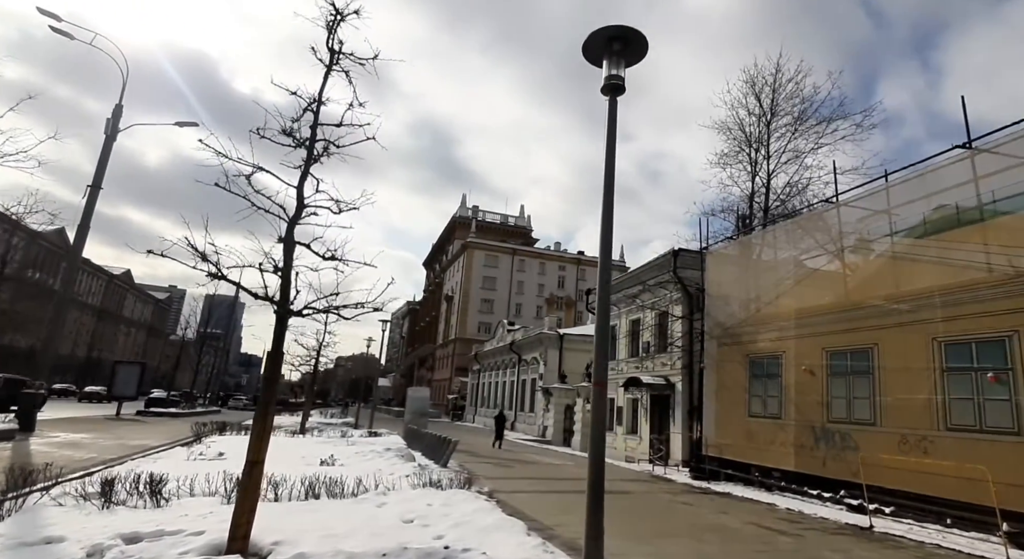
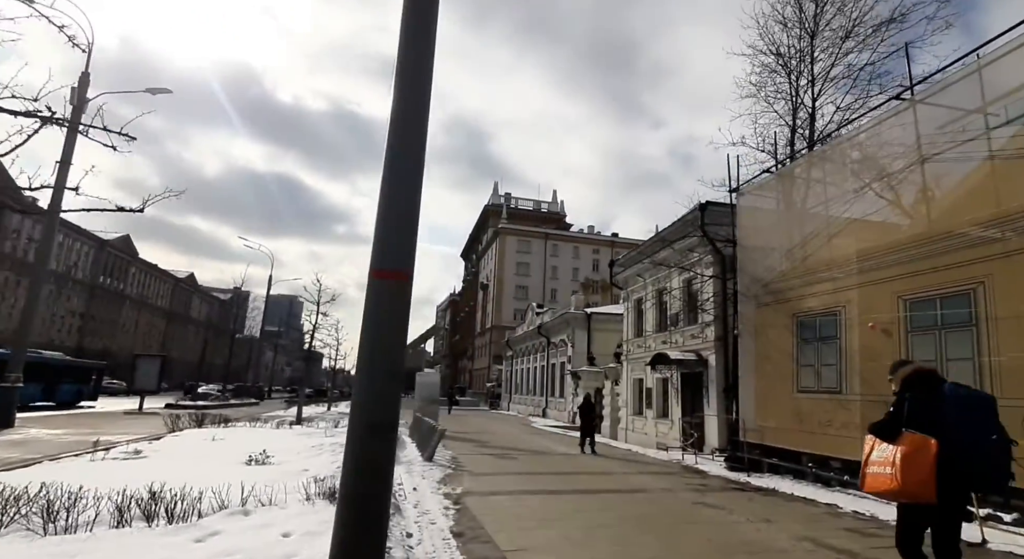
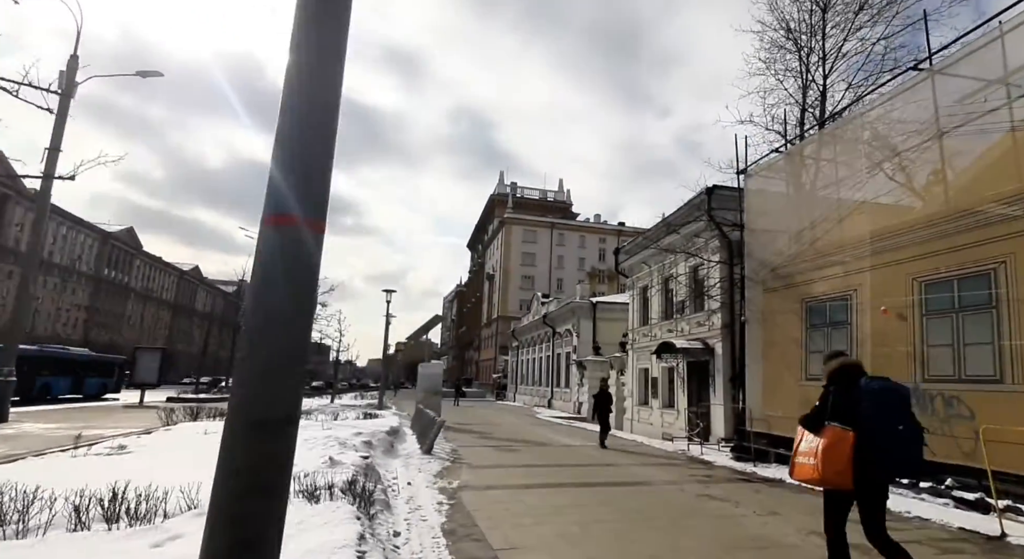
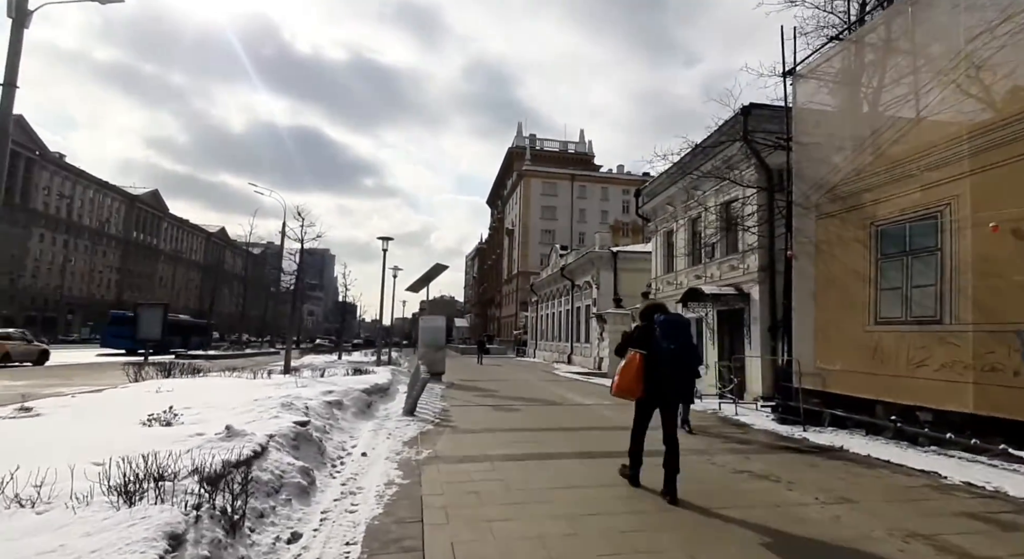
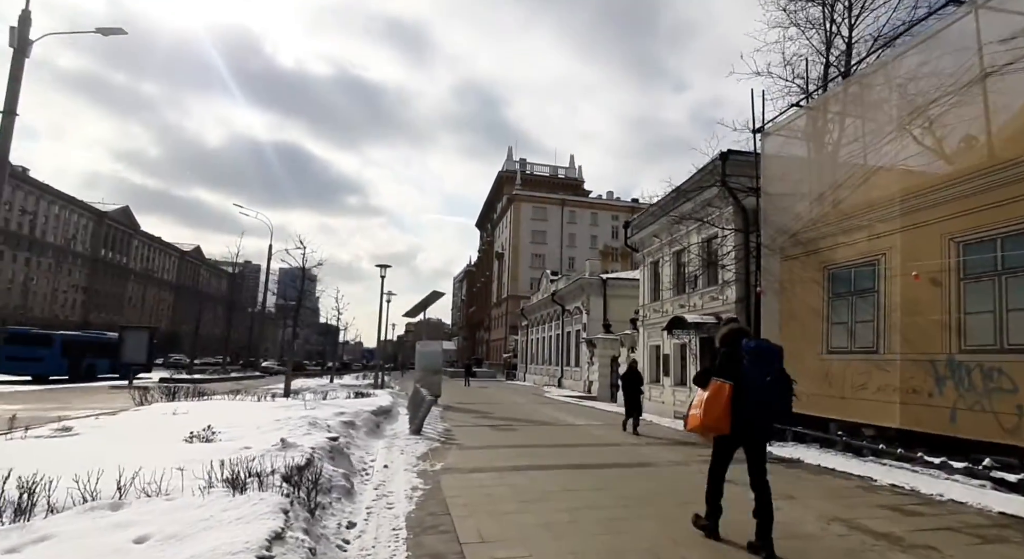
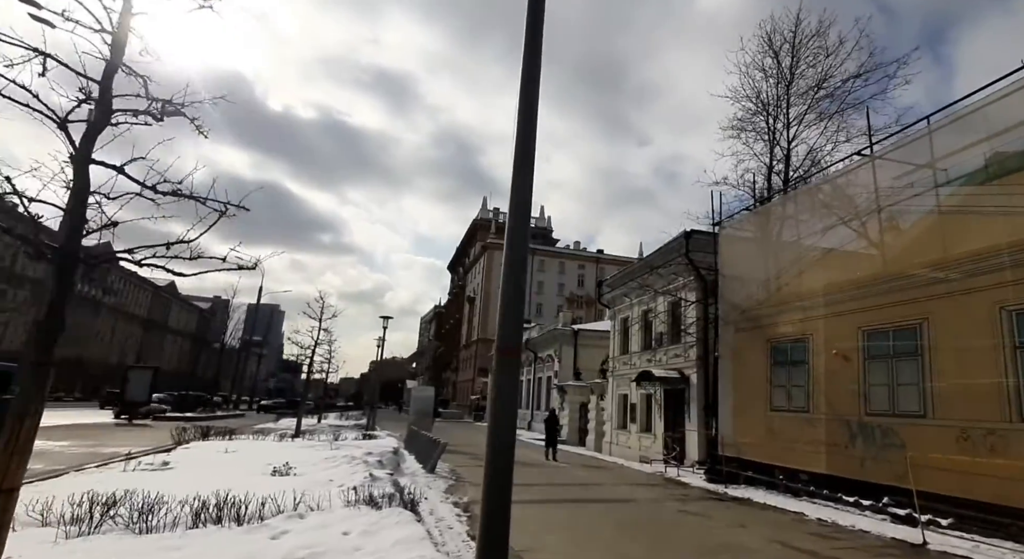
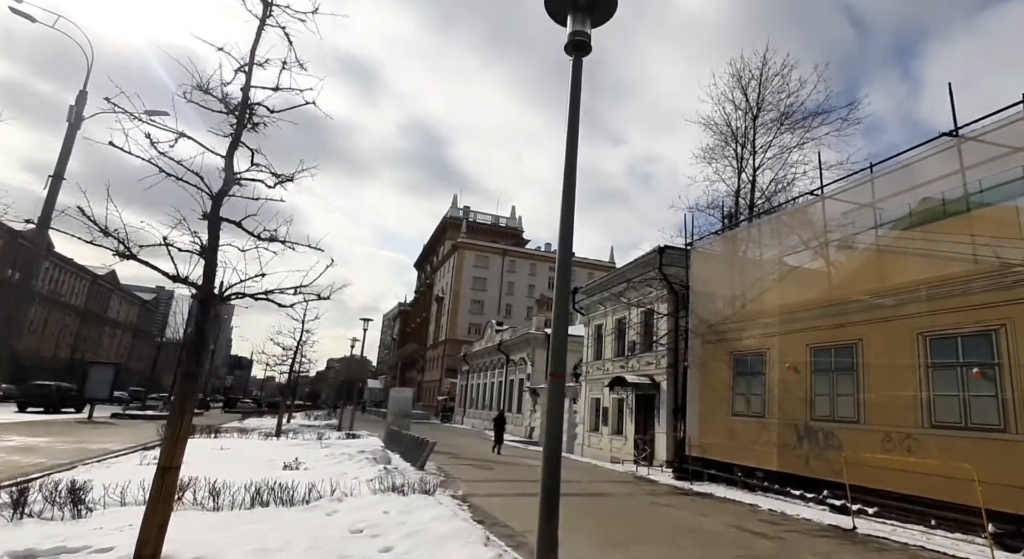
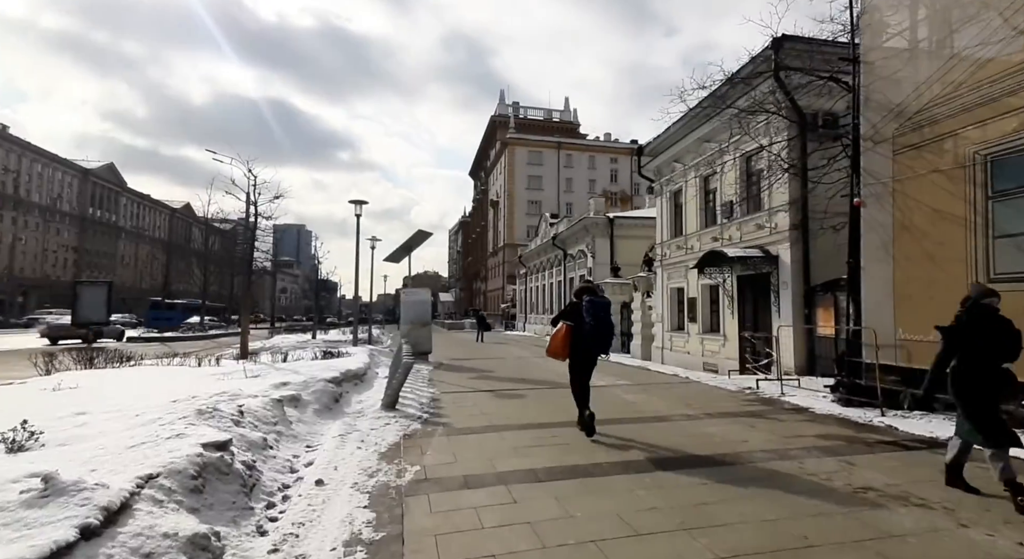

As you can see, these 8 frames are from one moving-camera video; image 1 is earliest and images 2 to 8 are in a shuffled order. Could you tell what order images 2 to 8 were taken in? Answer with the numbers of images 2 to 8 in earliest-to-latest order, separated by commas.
7, 6, 2, 3, 5, 4, 8
